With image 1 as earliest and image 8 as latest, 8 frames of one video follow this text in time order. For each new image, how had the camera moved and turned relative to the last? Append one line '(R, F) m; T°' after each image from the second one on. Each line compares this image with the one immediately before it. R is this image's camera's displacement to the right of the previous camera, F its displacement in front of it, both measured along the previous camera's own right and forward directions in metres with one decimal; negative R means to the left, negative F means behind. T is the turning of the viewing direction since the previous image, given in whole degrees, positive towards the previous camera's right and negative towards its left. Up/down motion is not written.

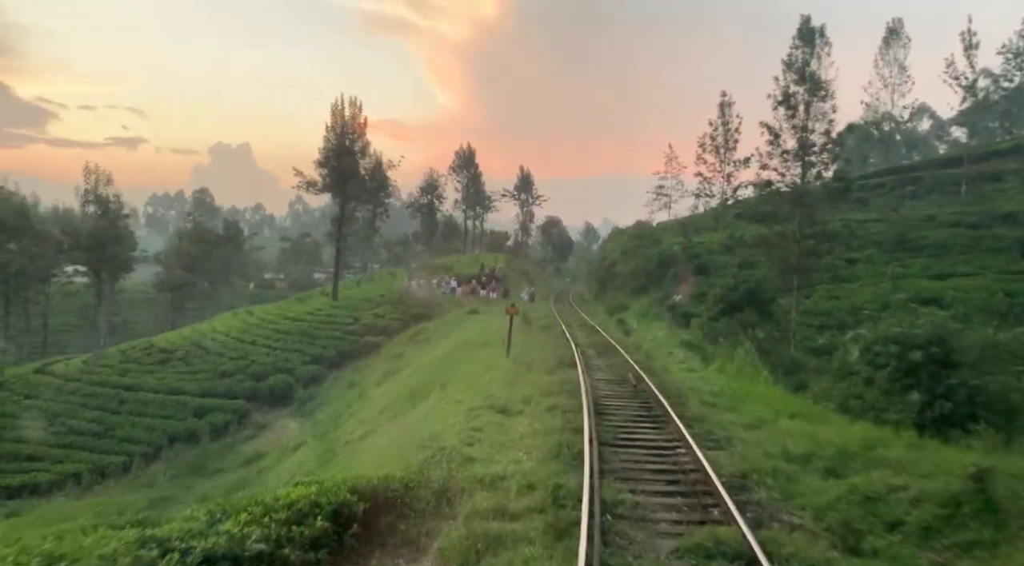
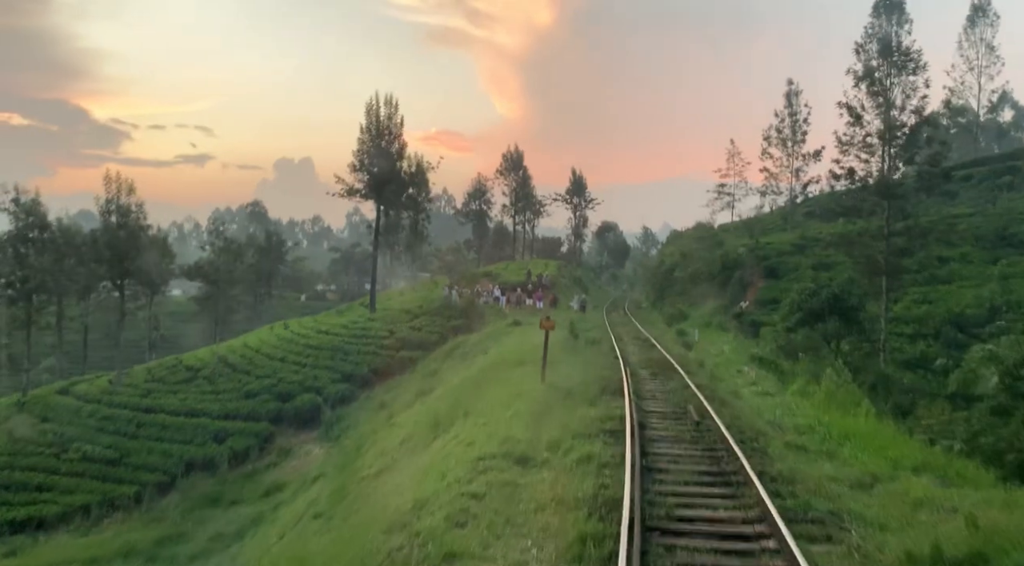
(+0.6, +3.7) m; -4°
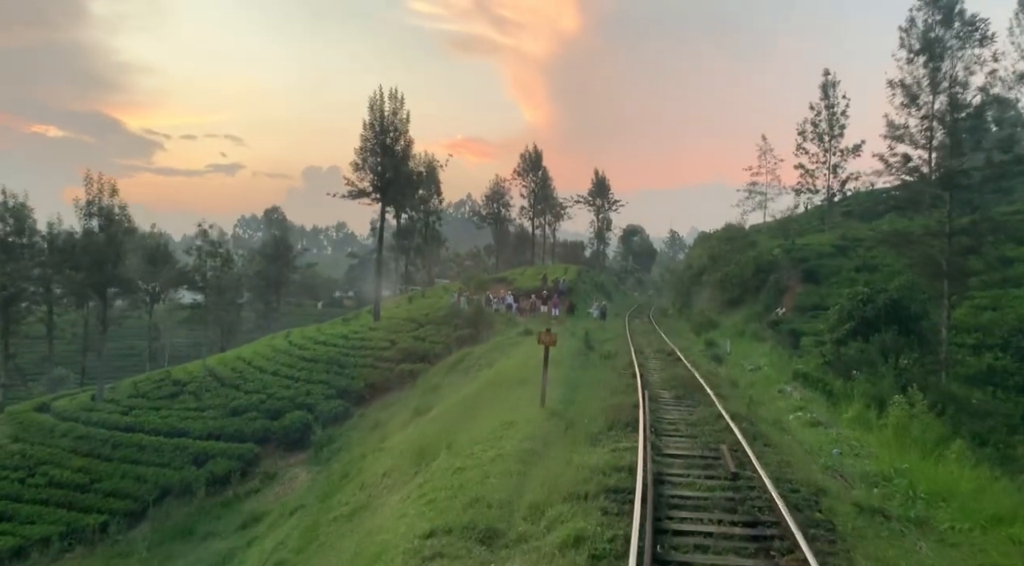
(+0.7, +3.4) m; -2°
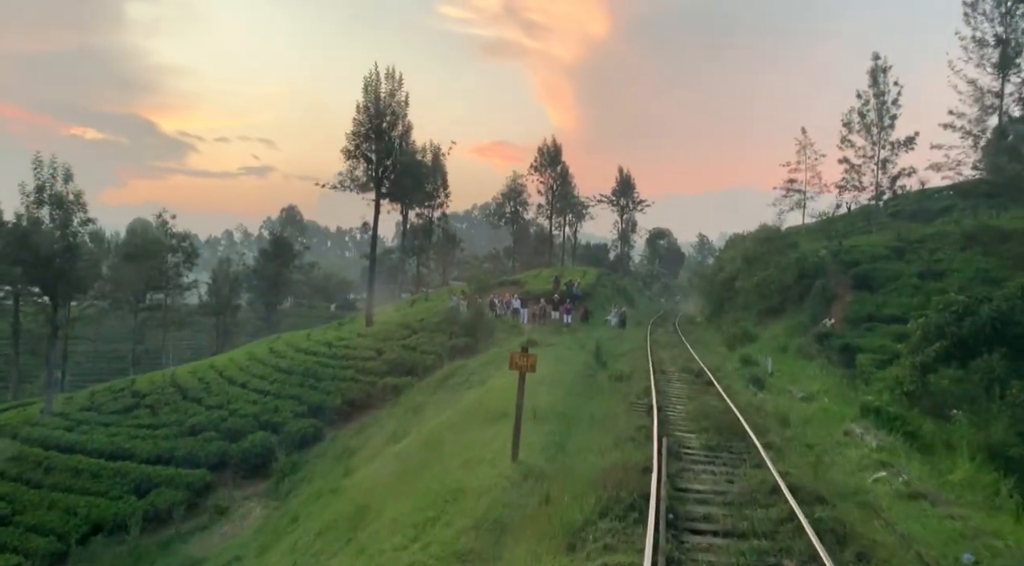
(+1.0, +4.9) m; -2°
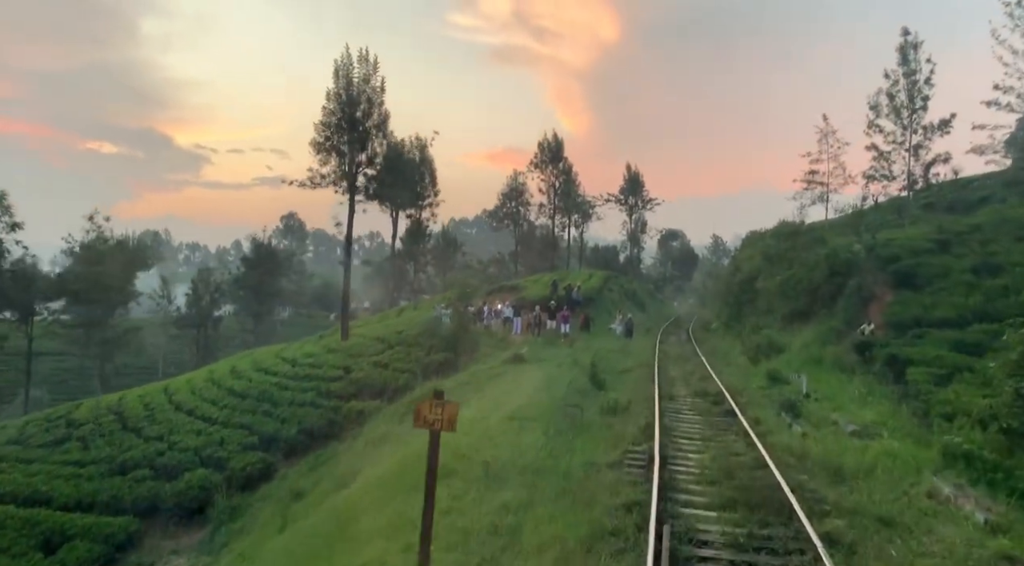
(+1.0, +4.4) m; -1°
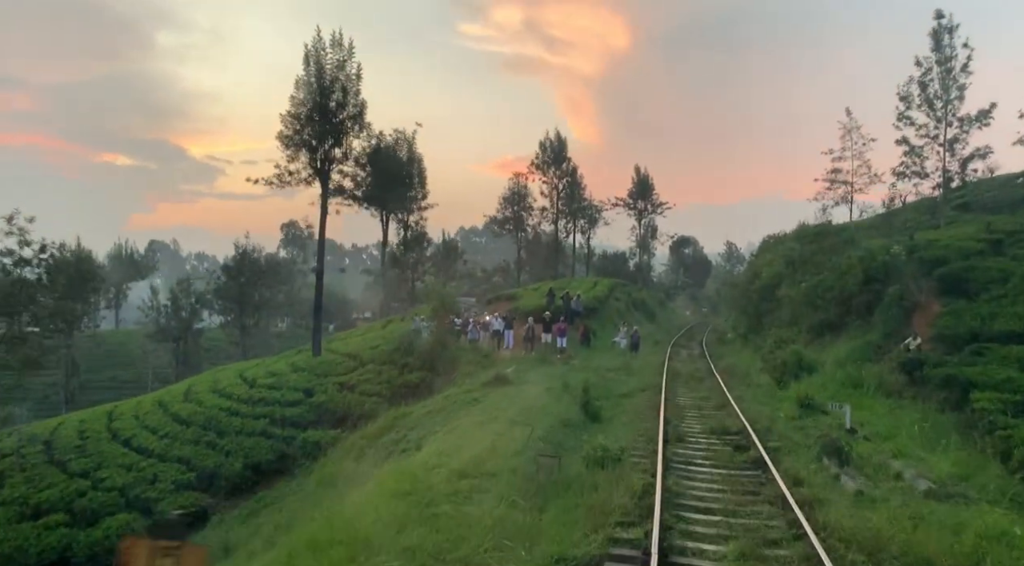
(+0.9, +3.8) m; -1°
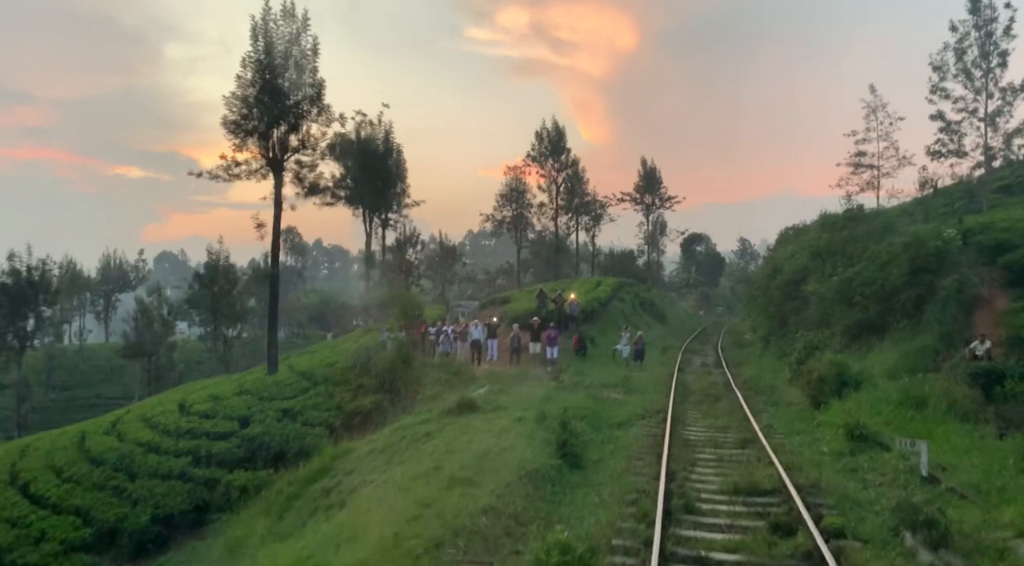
(+1.0, +4.3) m; -1°
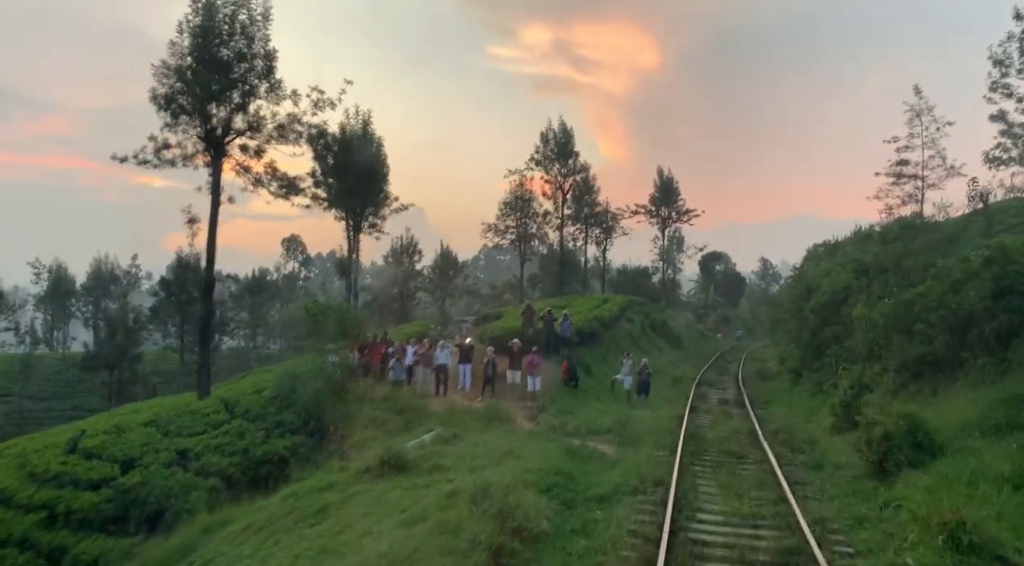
(+1.1, +4.8) m; -1°
